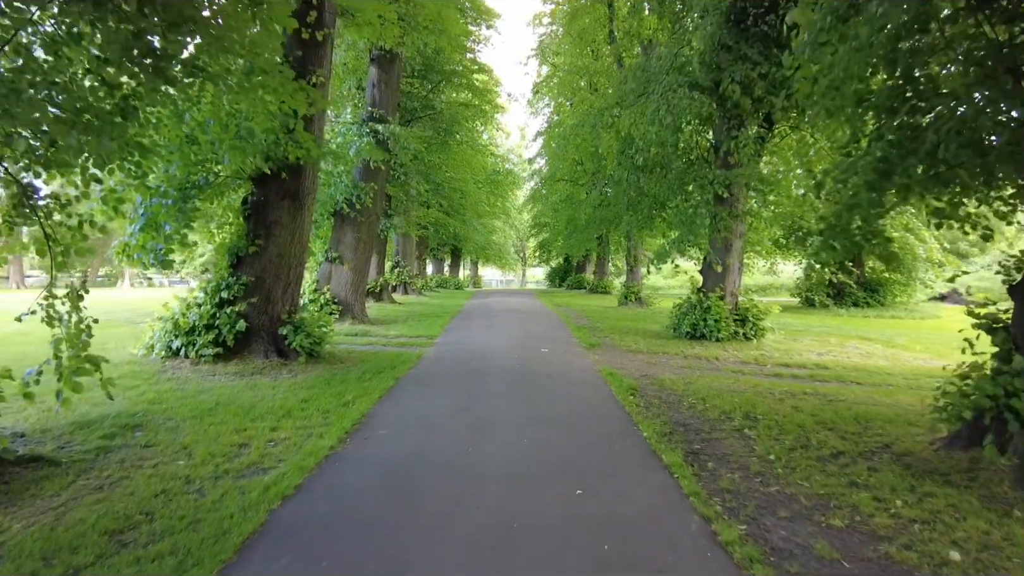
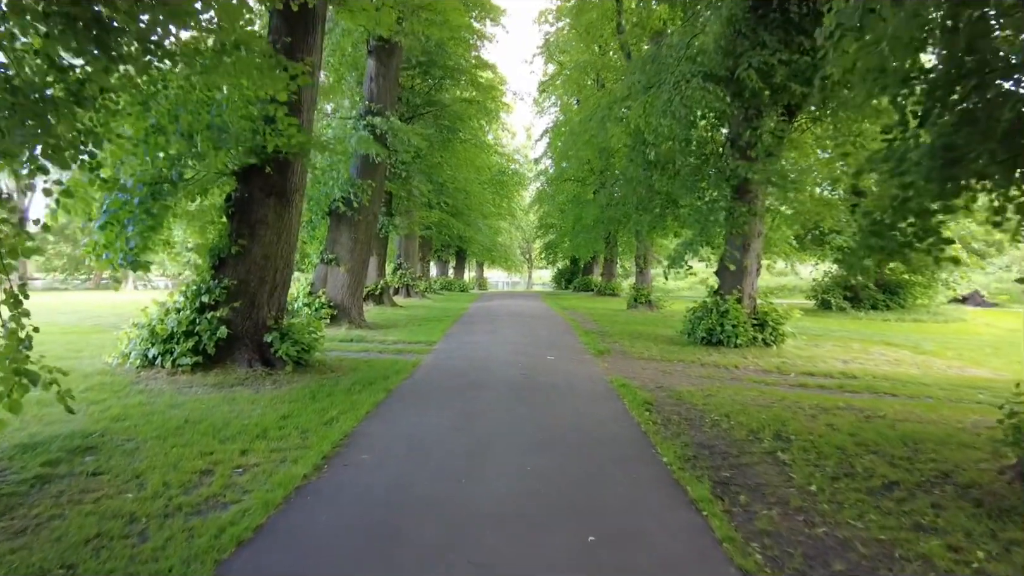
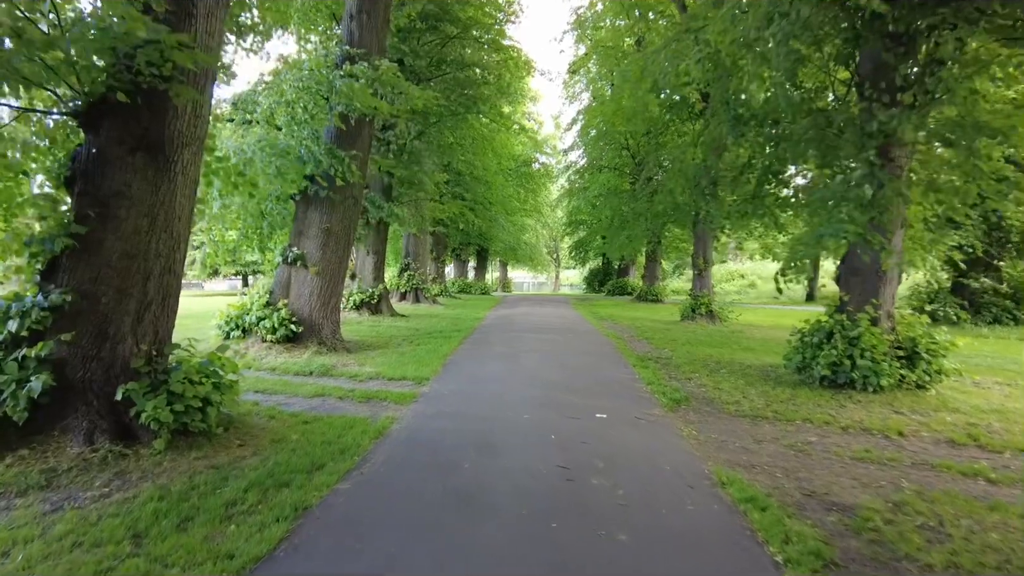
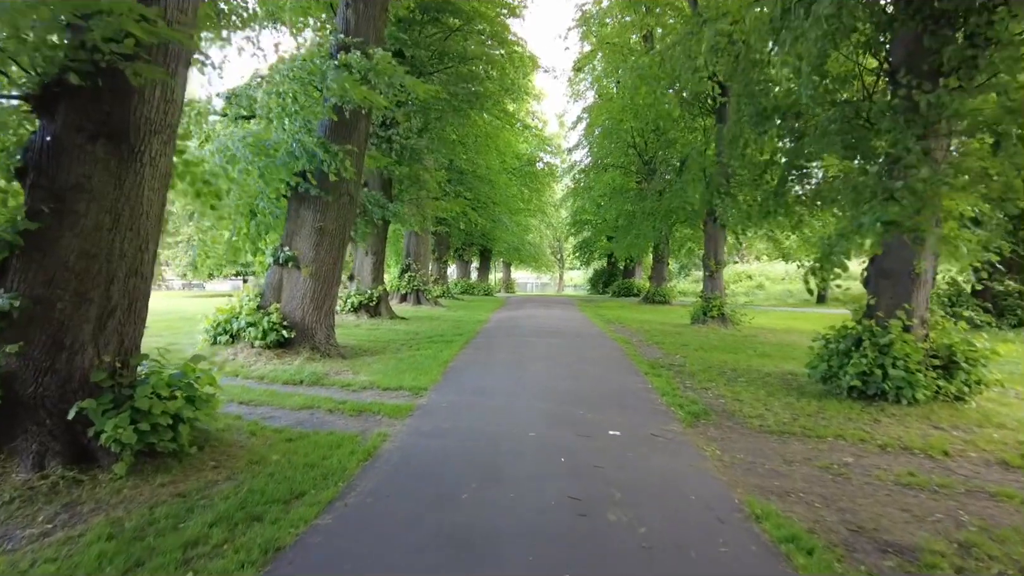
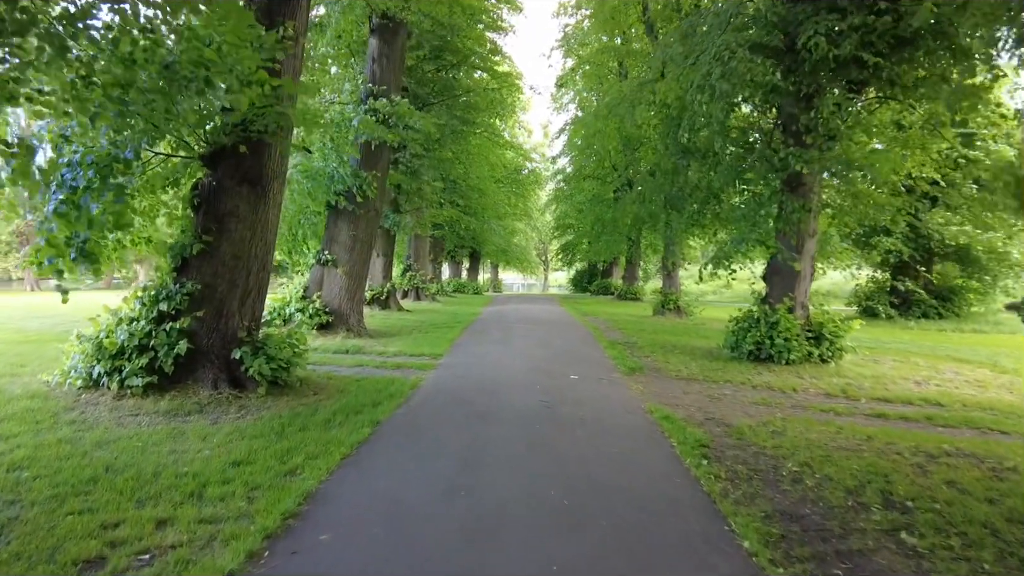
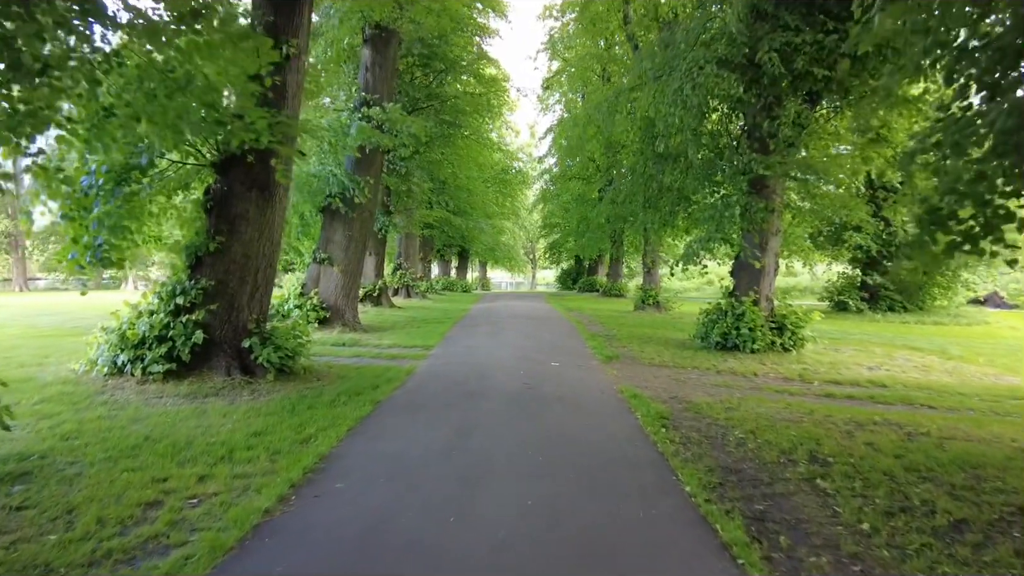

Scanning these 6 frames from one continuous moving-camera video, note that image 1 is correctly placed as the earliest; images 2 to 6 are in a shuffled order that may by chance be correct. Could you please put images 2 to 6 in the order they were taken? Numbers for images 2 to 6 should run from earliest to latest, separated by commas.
2, 6, 5, 3, 4
